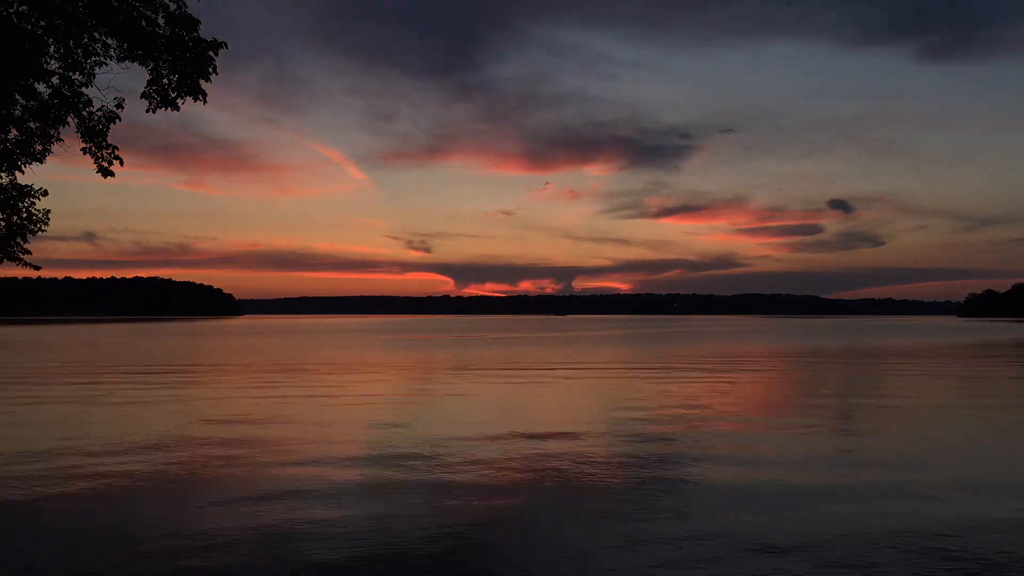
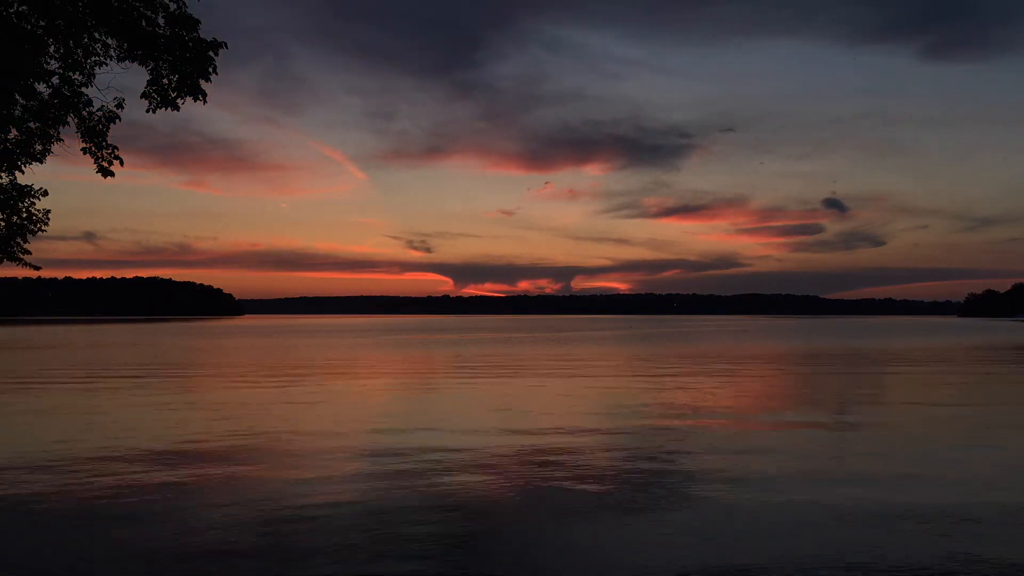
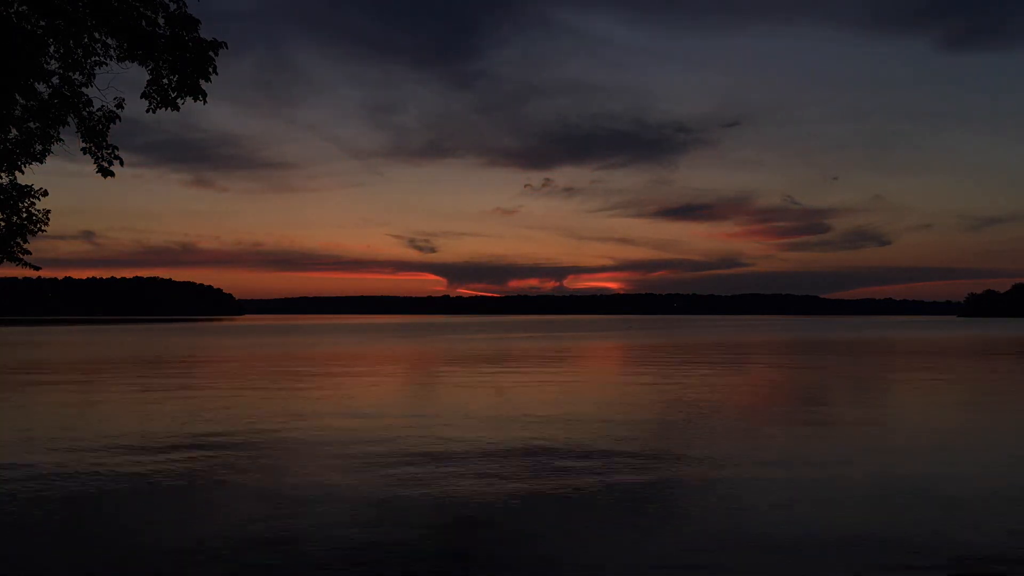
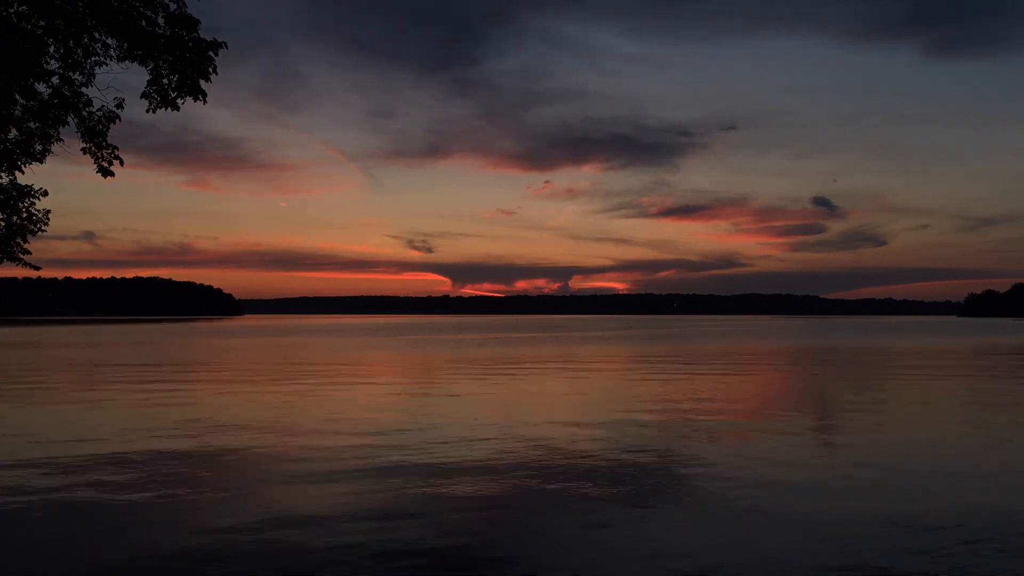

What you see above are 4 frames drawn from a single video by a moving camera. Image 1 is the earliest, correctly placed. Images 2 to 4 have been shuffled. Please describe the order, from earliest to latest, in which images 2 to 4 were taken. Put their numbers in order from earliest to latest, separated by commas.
2, 4, 3
